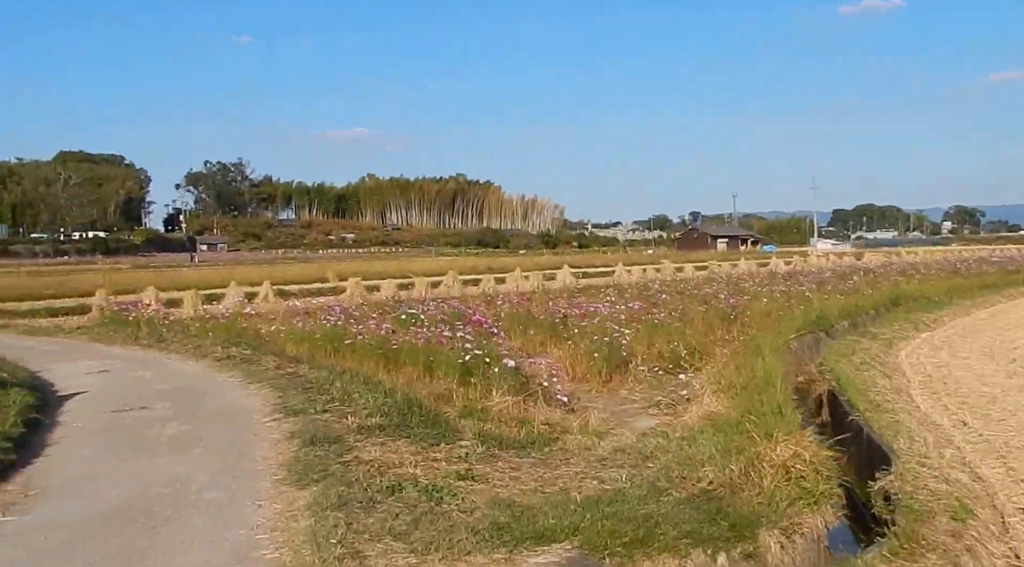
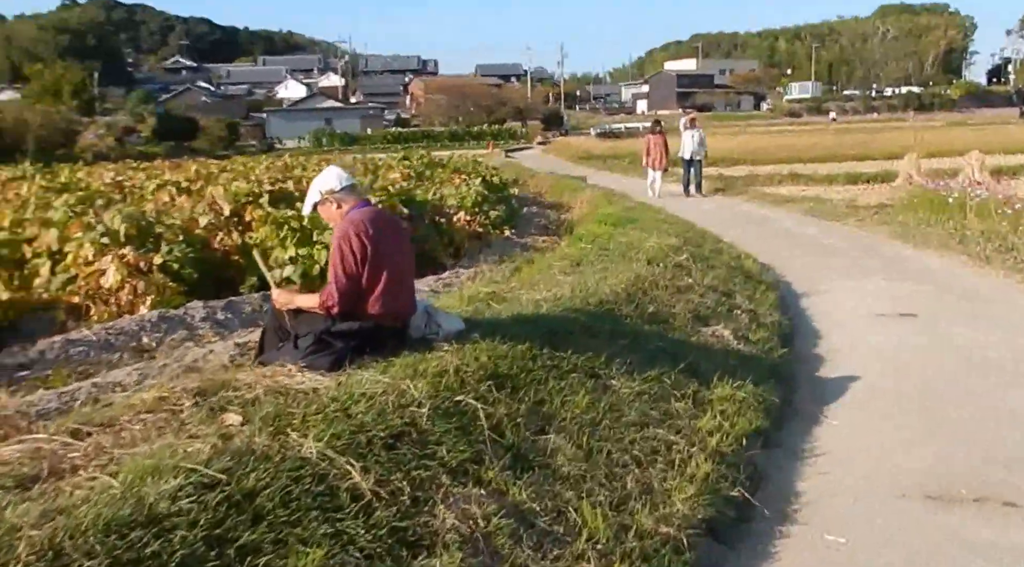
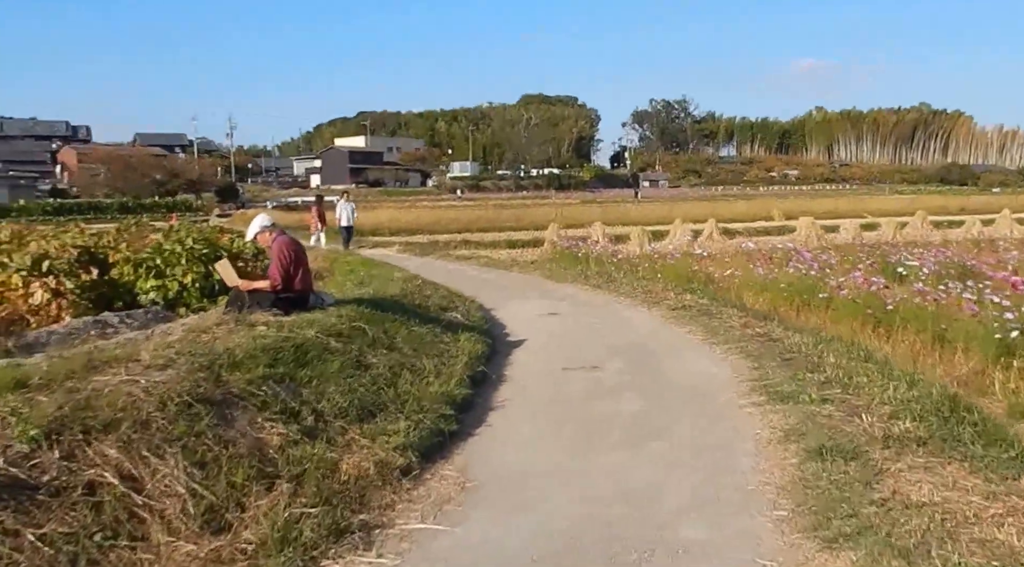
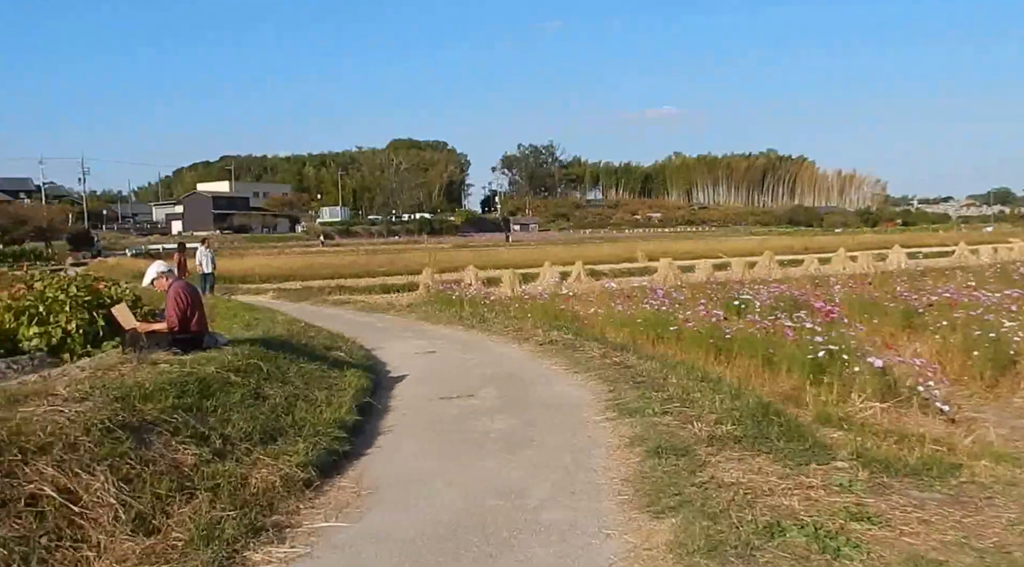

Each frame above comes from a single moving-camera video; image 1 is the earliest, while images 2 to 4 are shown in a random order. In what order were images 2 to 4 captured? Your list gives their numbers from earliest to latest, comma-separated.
4, 3, 2
